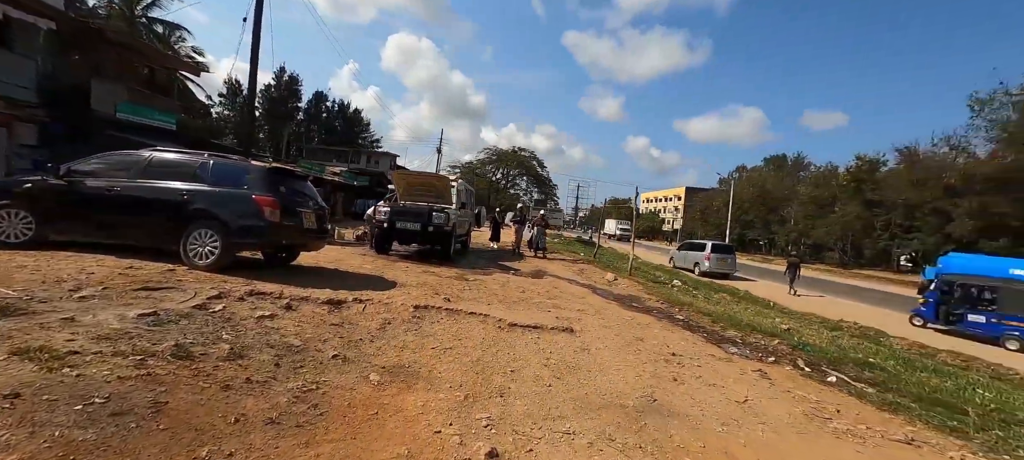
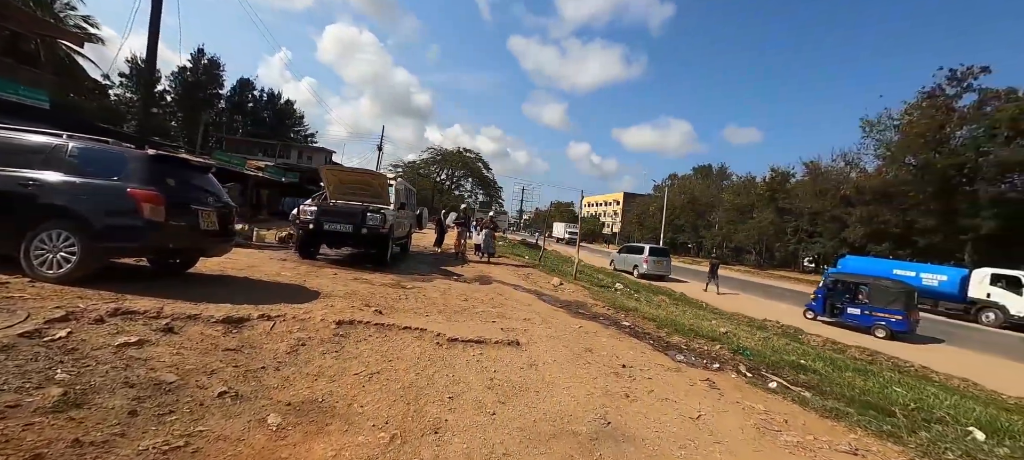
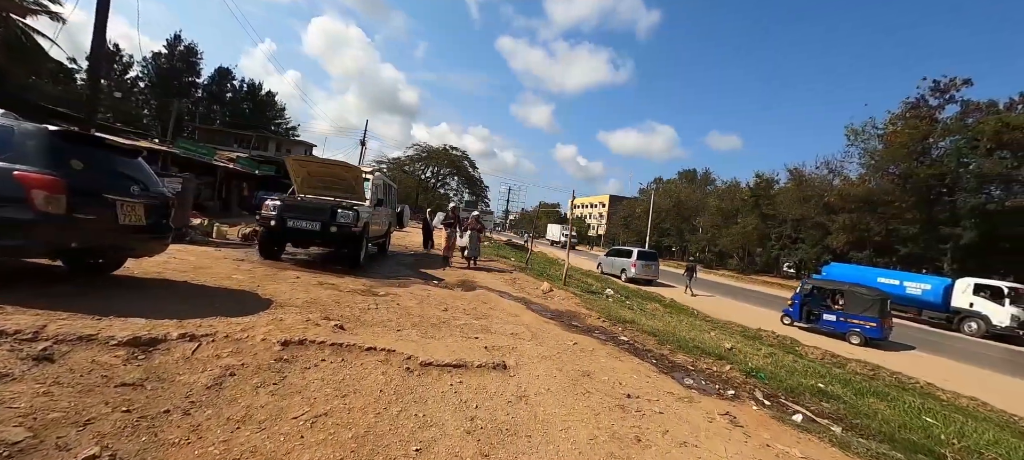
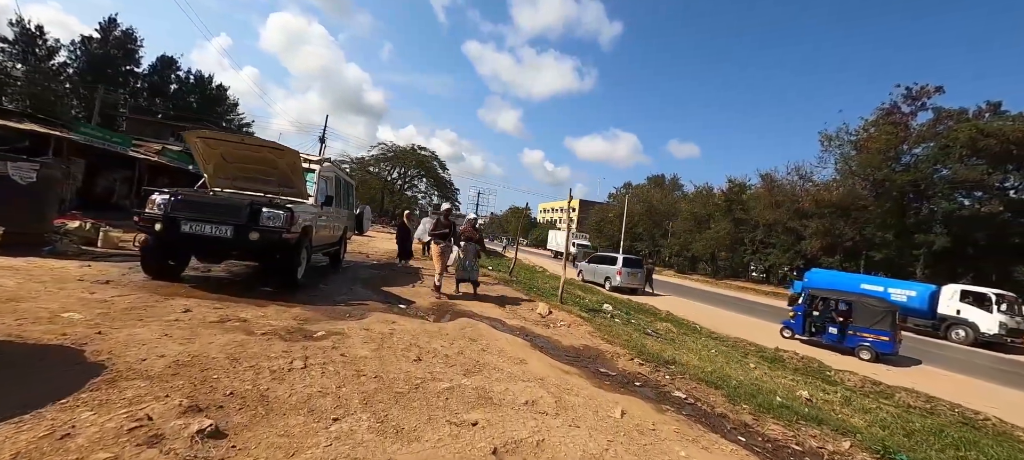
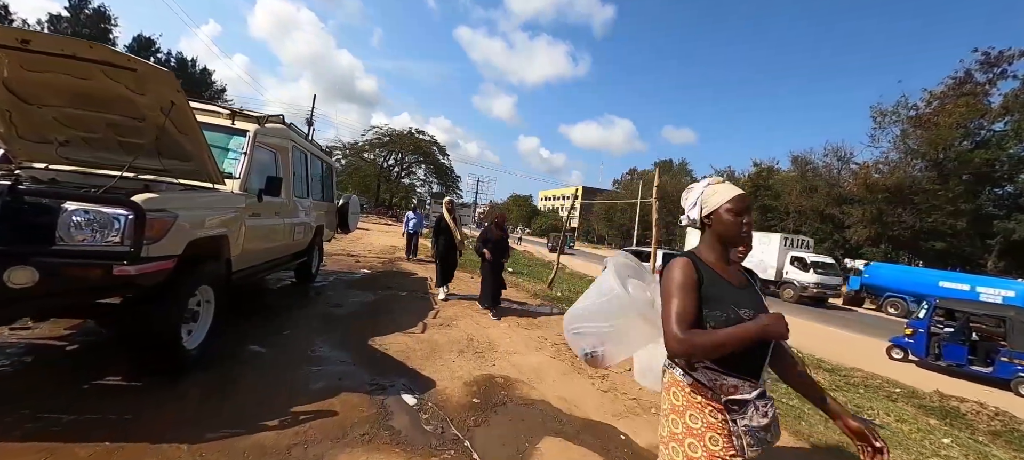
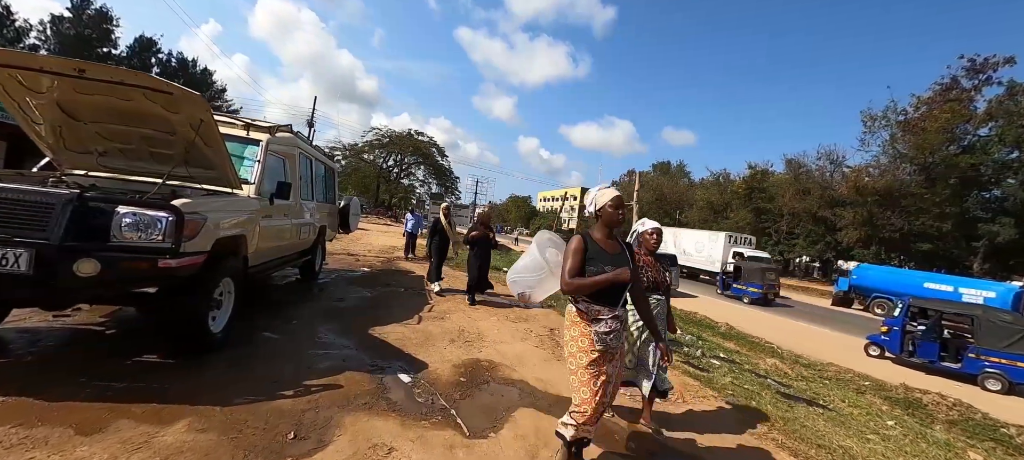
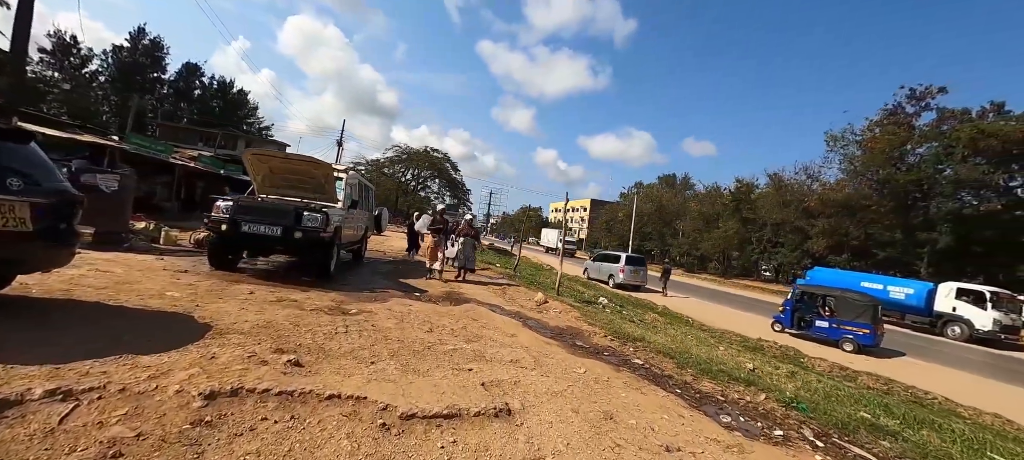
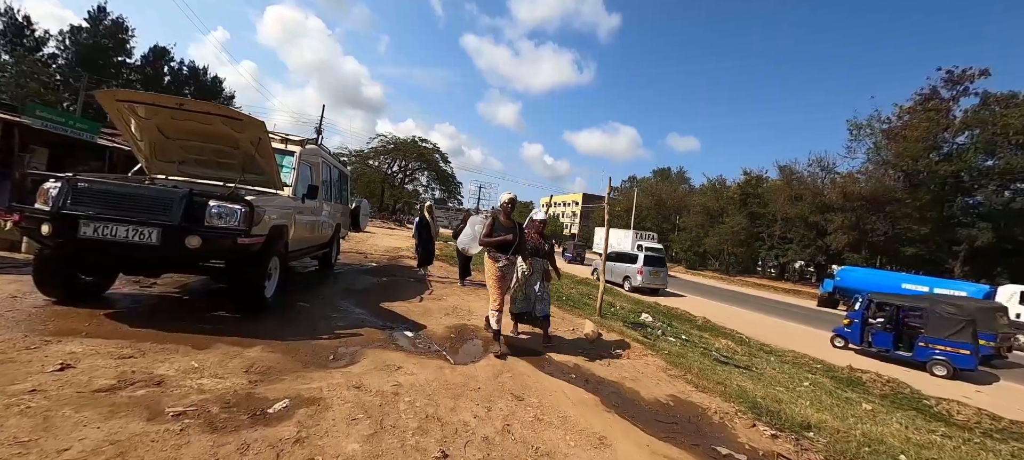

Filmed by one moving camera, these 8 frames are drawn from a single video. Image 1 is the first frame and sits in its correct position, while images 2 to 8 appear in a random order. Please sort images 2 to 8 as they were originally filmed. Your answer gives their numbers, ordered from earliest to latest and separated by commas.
2, 3, 7, 4, 8, 6, 5
